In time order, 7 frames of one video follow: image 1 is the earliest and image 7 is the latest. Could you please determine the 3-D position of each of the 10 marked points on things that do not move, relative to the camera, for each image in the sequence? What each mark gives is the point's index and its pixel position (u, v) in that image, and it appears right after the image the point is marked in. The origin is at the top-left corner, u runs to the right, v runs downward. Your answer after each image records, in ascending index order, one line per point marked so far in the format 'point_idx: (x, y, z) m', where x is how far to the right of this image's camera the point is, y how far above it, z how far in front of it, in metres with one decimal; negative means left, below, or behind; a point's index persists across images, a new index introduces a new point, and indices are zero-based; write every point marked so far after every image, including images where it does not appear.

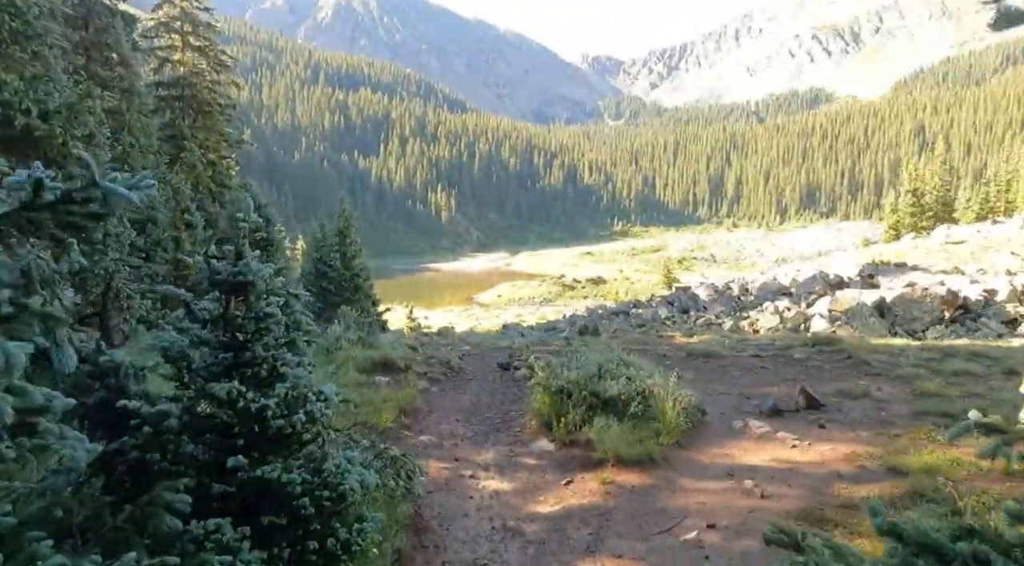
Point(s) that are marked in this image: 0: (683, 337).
0: (+3.9, -1.3, +19.3) m
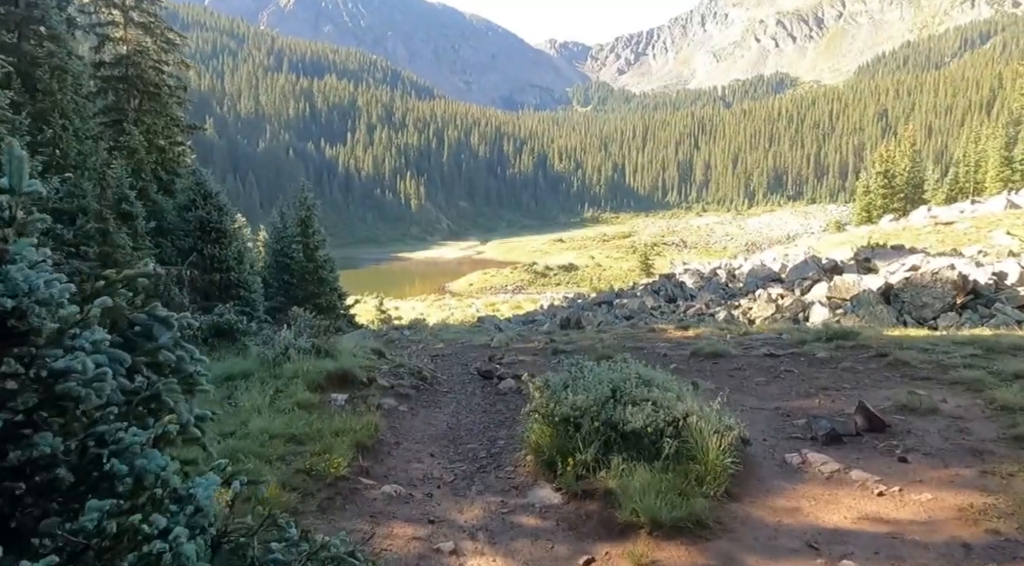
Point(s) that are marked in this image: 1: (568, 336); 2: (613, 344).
0: (+3.4, -1.1, +17.6) m
1: (+1.4, -1.2, +19.6) m
2: (+2.0, -1.2, +16.4) m
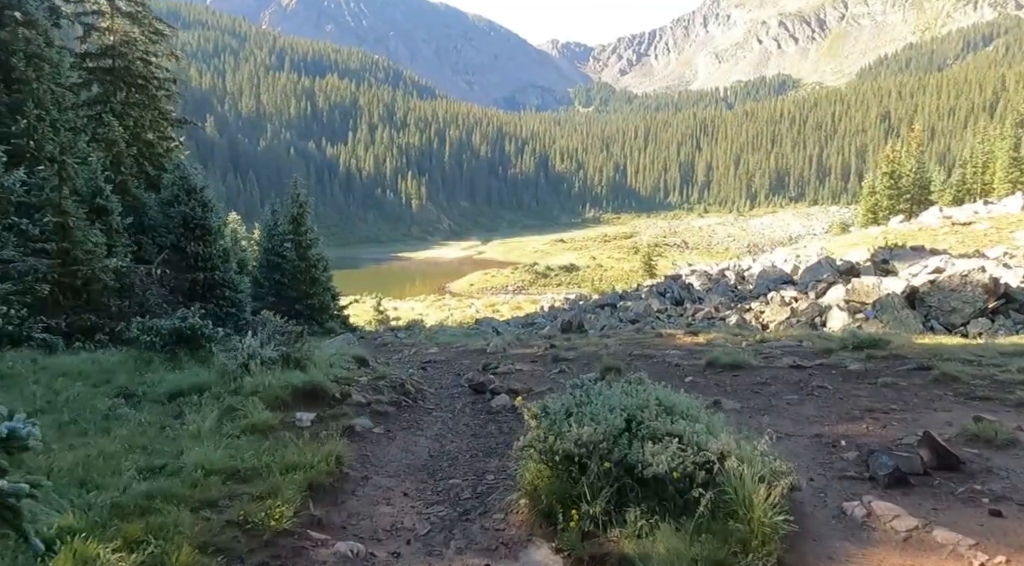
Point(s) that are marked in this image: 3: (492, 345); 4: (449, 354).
0: (+3.4, -1.1, +16.4) m
1: (+1.4, -1.3, +18.4) m
2: (+1.9, -1.2, +15.1) m
3: (-0.4, -1.4, +18.3) m
4: (-1.3, -1.5, +17.8) m
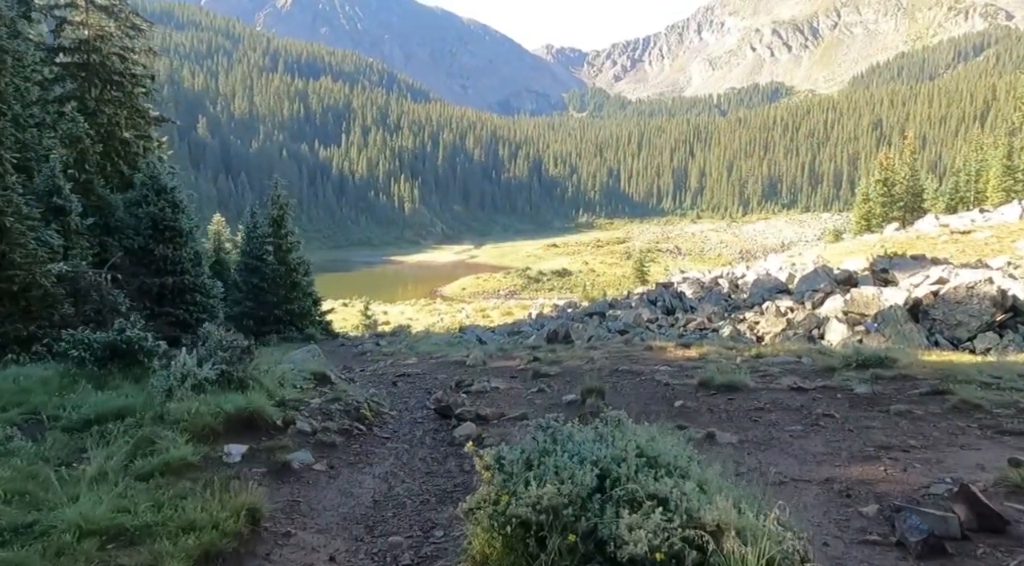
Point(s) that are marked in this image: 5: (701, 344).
0: (+3.0, -1.3, +15.4) m
1: (+1.0, -1.4, +17.4) m
2: (+1.6, -1.4, +14.2) m
3: (-0.8, -1.5, +17.3) m
4: (-1.7, -1.7, +16.8) m
5: (+3.8, -1.2, +16.8) m
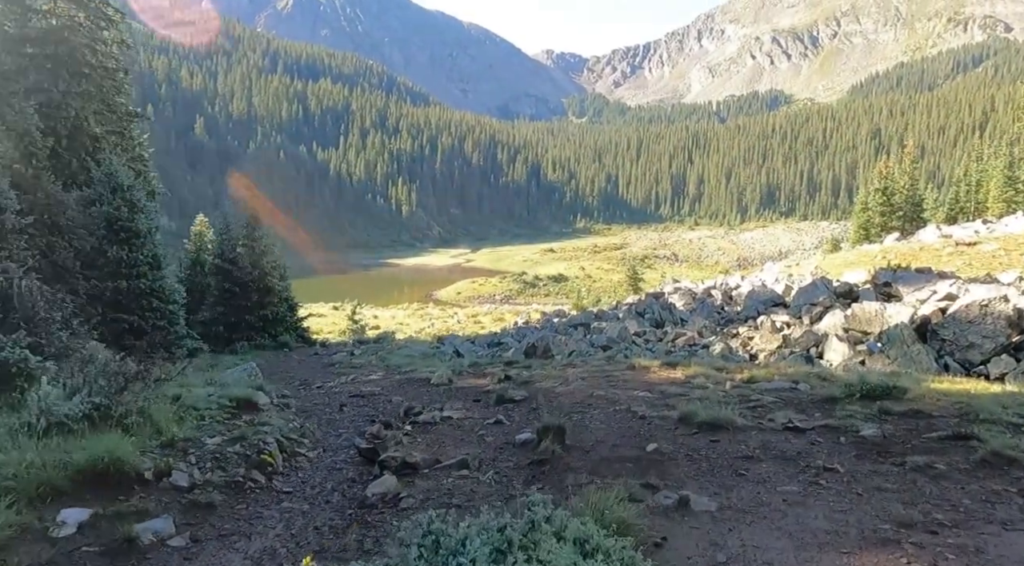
0: (+2.5, -1.5, +14.0) m
1: (+0.4, -1.6, +15.9) m
2: (+1.0, -1.6, +12.7) m
3: (-1.3, -1.7, +15.8) m
4: (-2.3, -1.8, +15.4) m
5: (+3.2, -1.4, +15.4) m
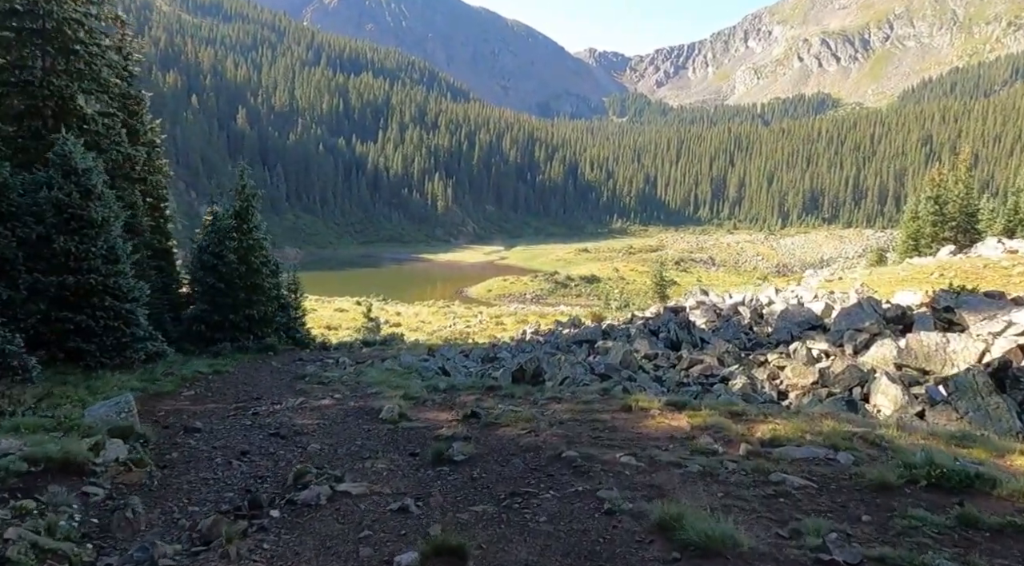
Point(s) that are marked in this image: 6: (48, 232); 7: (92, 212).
0: (+2.0, -1.8, +11.1) m
1: (0.0, -1.9, +13.1) m
2: (+0.5, -1.8, +9.9) m
3: (-1.8, -1.9, +13.1) m
4: (-2.7, -2.0, +12.7) m
5: (+2.8, -1.8, +12.5) m
6: (-9.9, +1.0, +17.5) m
7: (-9.1, +1.5, +17.6) m
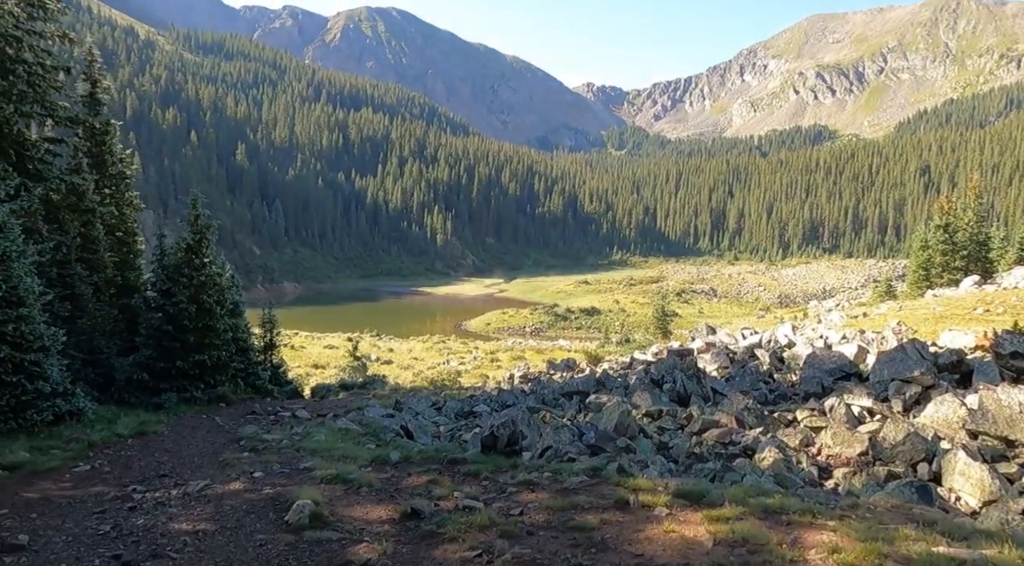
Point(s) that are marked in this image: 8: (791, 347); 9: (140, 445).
0: (+1.5, -2.3, +7.9) m
1: (-0.5, -2.5, +9.9) m
2: (0.0, -2.3, +6.7) m
3: (-2.2, -2.5, +9.9) m
4: (-3.2, -2.6, +9.5) m
5: (+2.3, -2.3, +9.3) m
6: (-10.4, +0.2, +14.5) m
7: (-9.6, +0.7, +14.6) m
8: (+6.2, -1.5, +18.5) m
9: (-7.3, -3.1, +16.5) m
